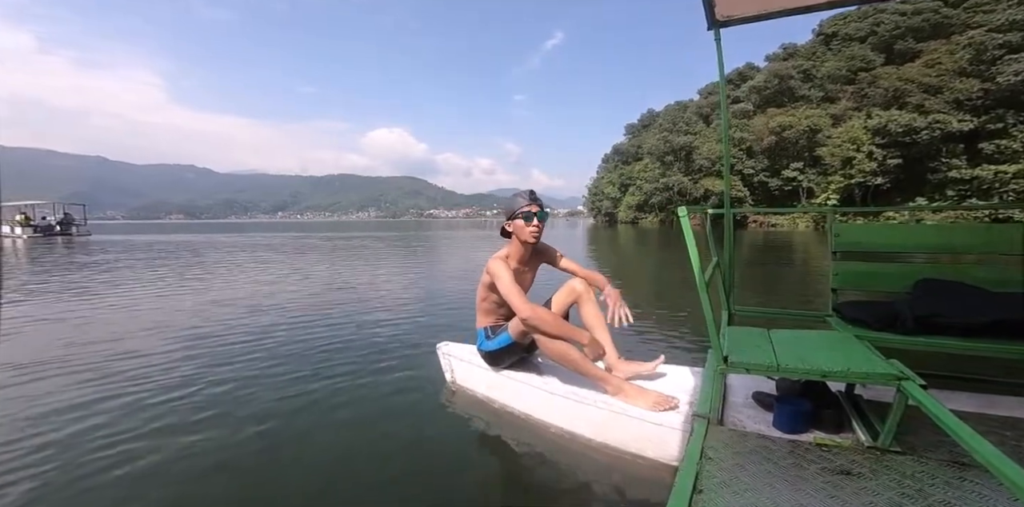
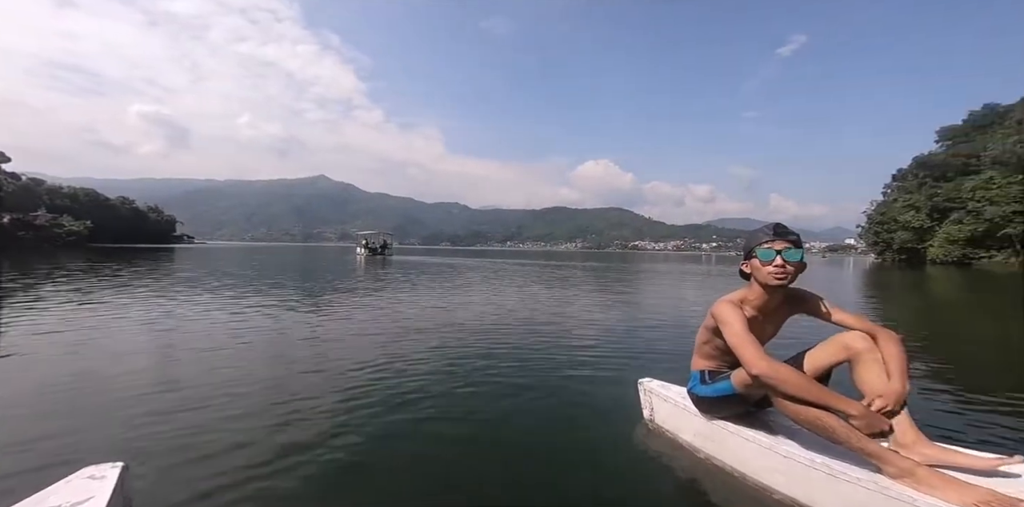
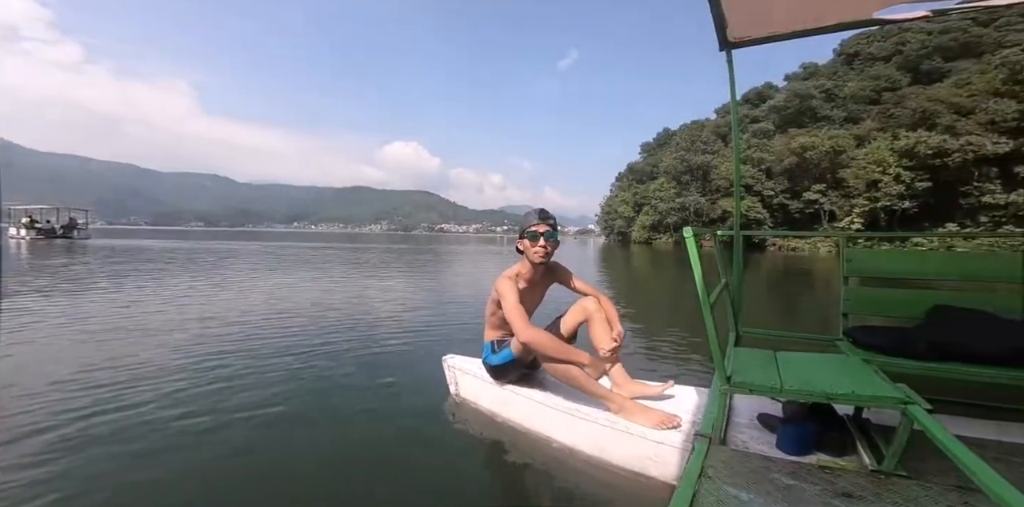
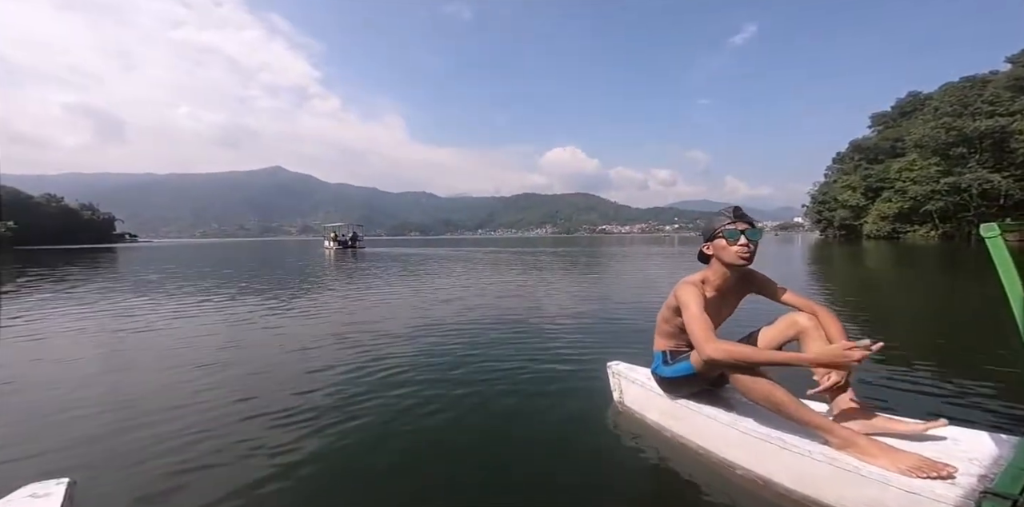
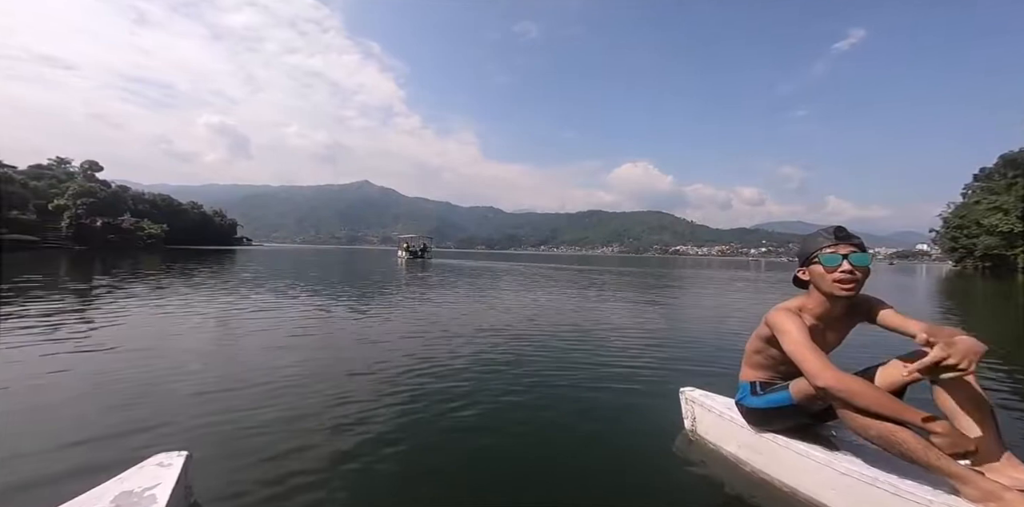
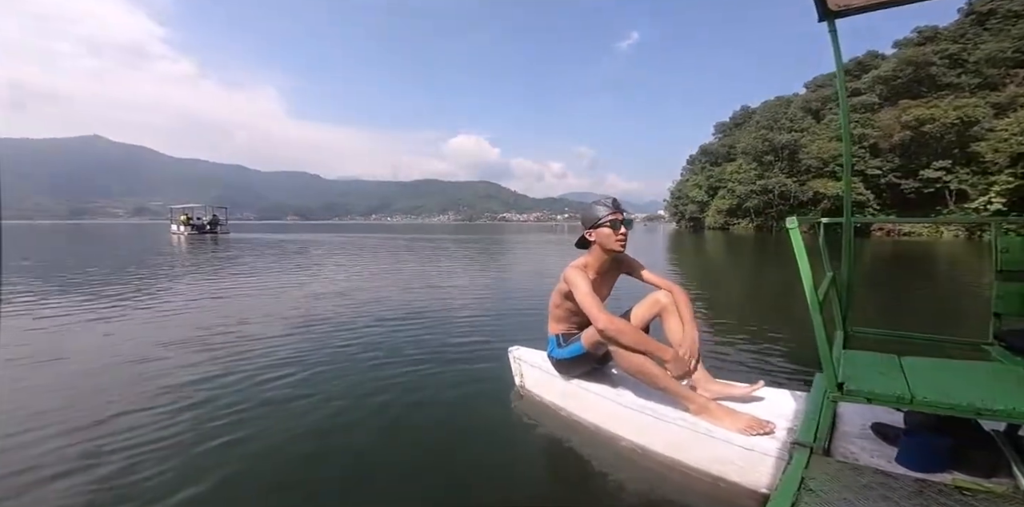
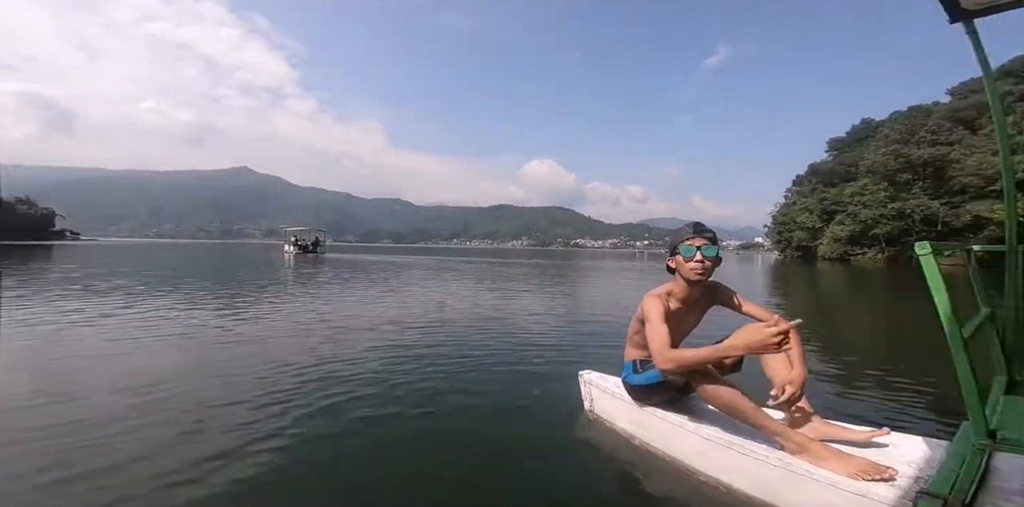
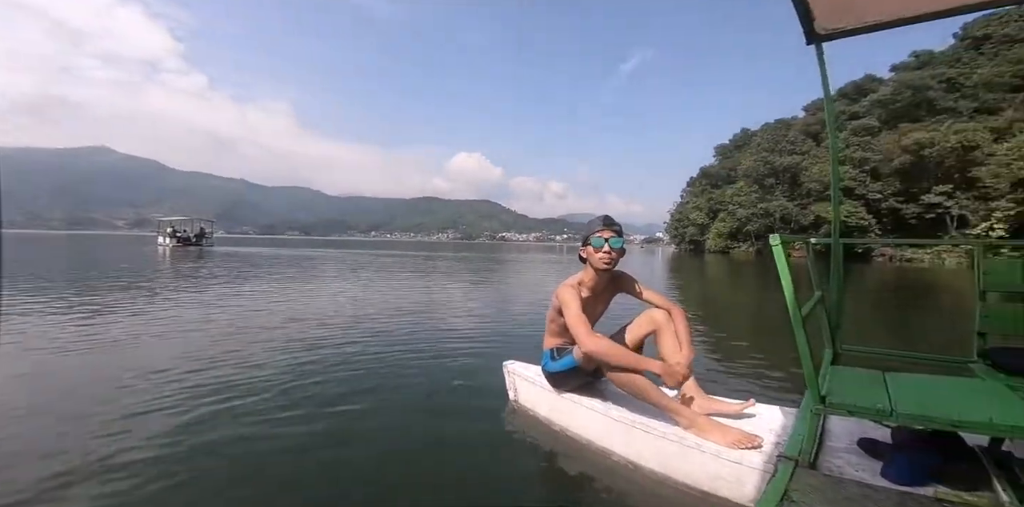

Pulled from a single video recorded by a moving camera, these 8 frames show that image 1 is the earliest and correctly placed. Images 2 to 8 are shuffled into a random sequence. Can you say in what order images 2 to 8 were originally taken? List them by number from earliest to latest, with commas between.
6, 4, 5, 2, 7, 8, 3
